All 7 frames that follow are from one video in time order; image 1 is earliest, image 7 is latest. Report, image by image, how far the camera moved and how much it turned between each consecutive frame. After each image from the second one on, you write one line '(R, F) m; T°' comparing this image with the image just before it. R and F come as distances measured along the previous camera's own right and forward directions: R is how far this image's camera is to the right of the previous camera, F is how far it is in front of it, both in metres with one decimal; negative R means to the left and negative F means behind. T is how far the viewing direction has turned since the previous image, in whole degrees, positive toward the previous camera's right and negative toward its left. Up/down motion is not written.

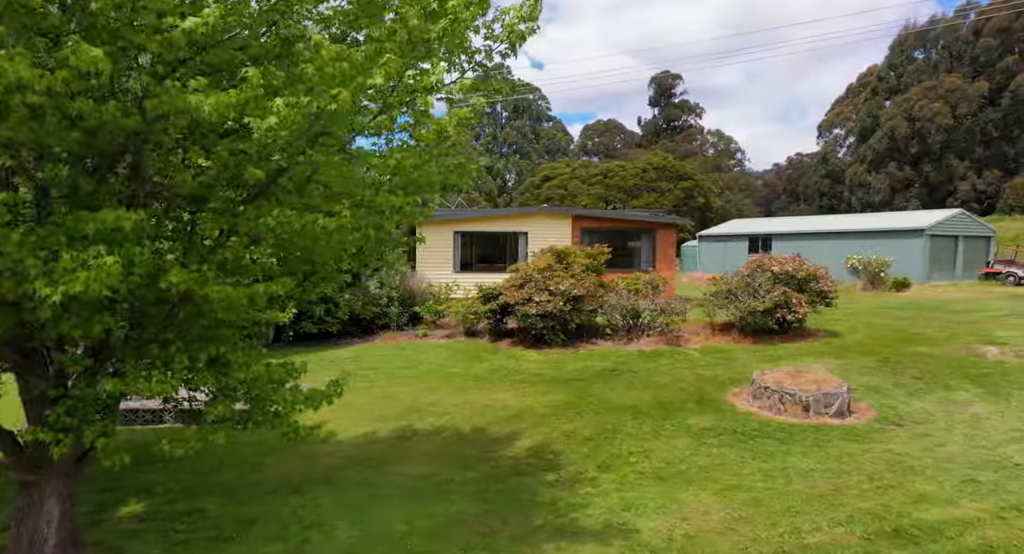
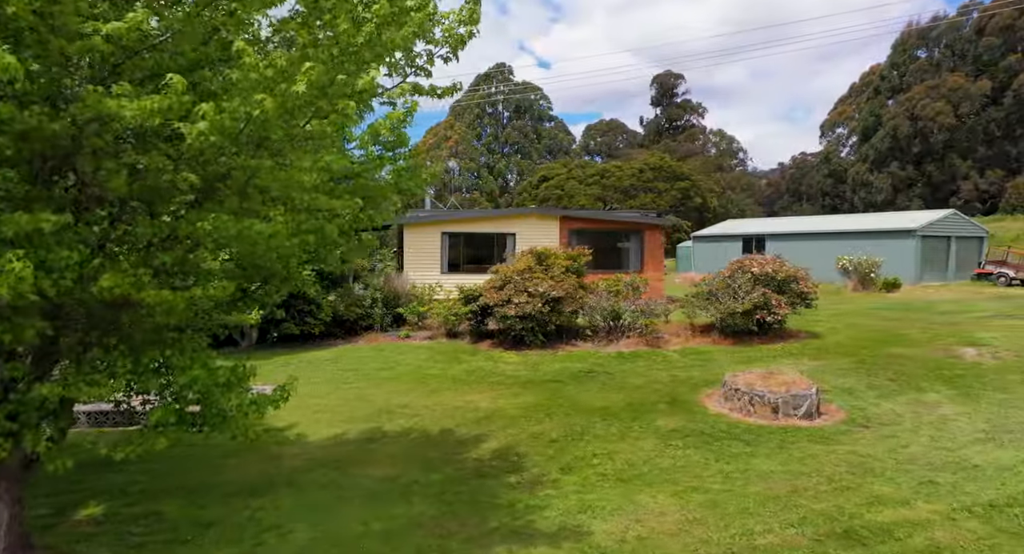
(+0.3, 0.0) m; 0°
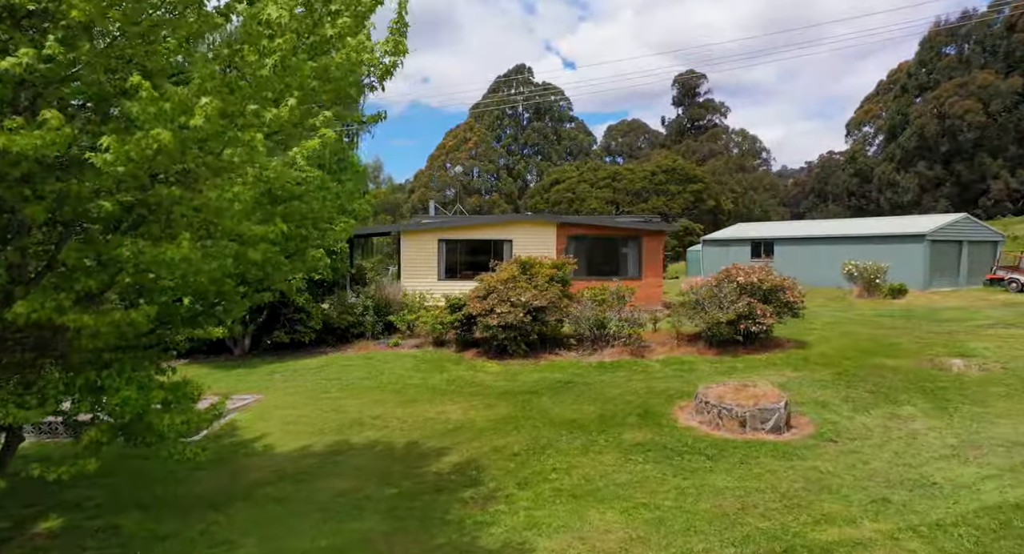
(+0.5, 0.0) m; -1°
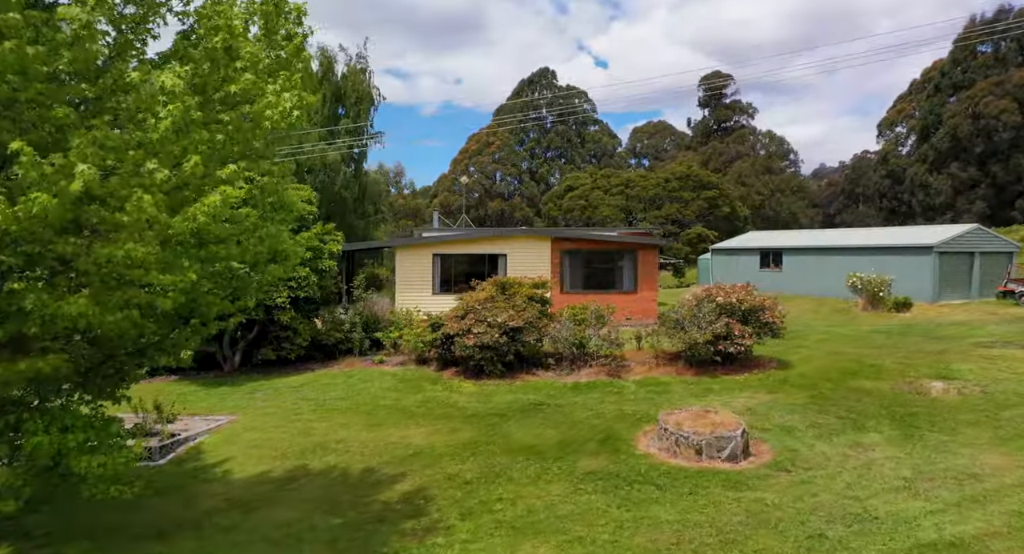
(+0.7, -0.1) m; -2°
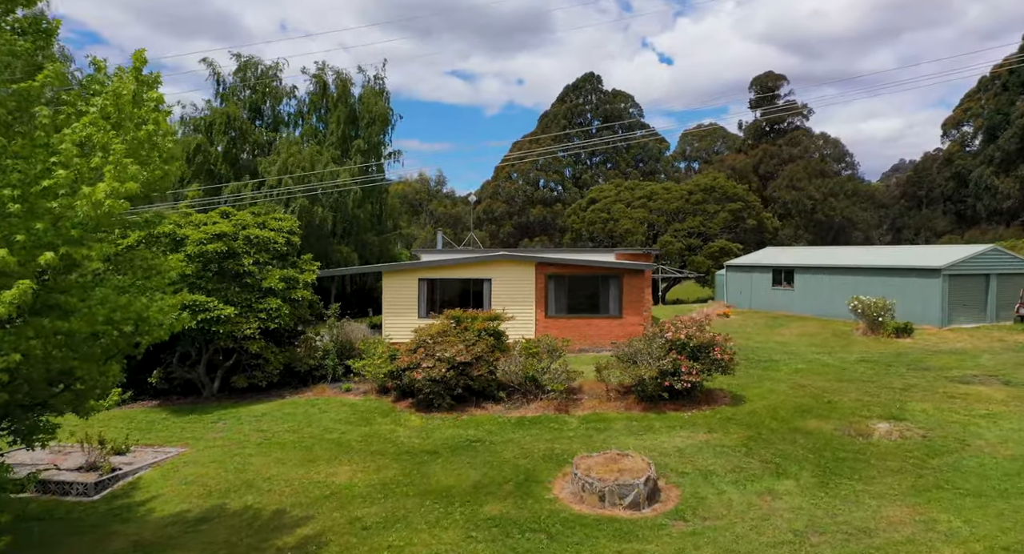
(+1.4, -0.2) m; -3°
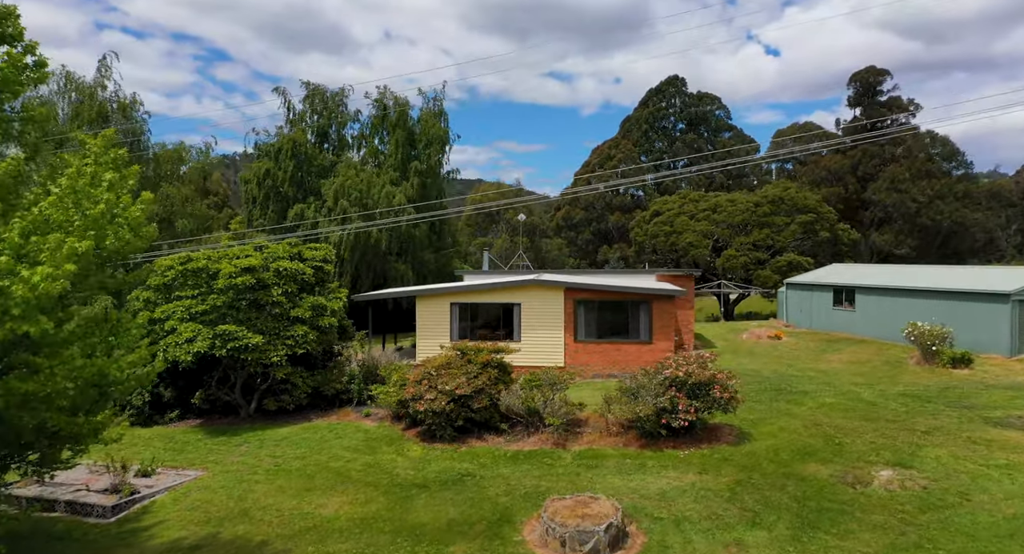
(+1.2, -0.2) m; -6°
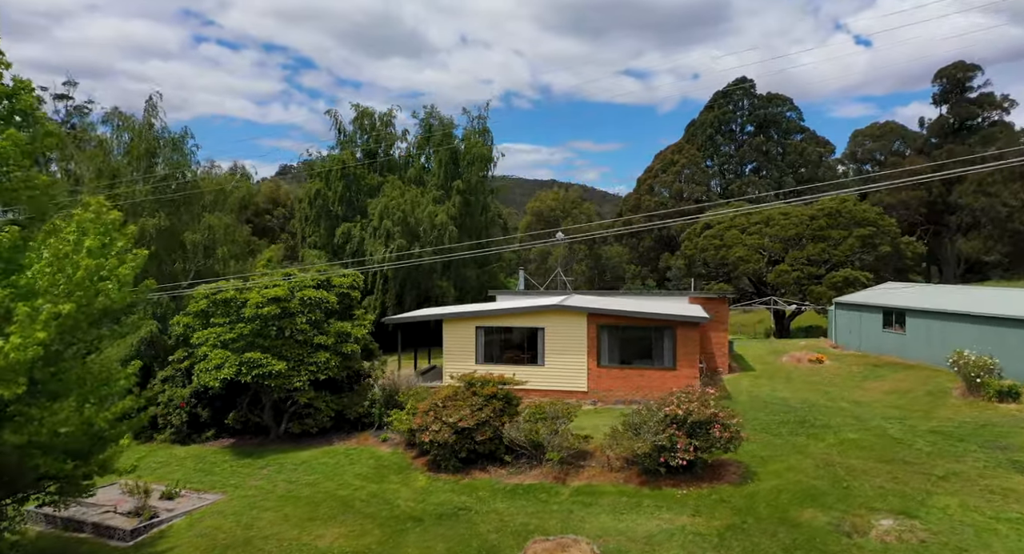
(+0.9, -0.2) m; -5°
